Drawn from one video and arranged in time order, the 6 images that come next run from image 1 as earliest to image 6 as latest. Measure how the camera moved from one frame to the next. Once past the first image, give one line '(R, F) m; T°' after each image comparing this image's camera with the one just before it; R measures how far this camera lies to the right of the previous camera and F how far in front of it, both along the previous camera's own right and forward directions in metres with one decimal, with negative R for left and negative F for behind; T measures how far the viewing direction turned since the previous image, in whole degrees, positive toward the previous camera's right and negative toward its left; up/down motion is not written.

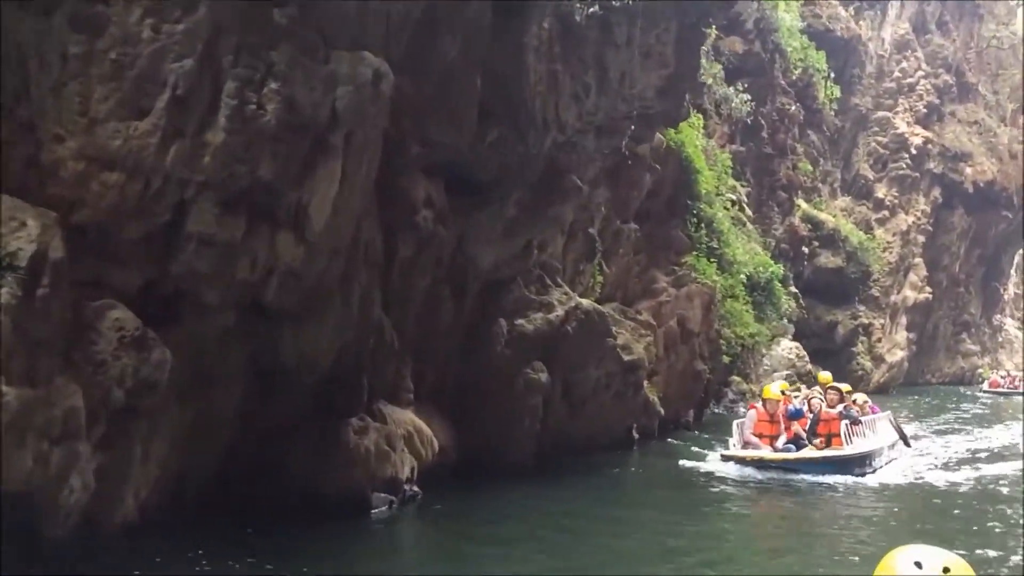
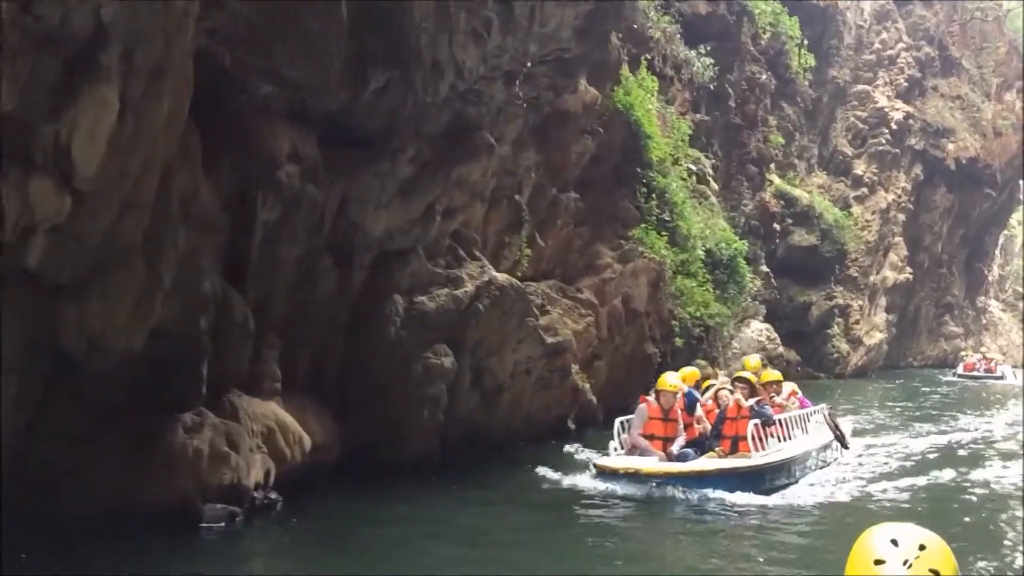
(+0.9, +1.5) m; +1°
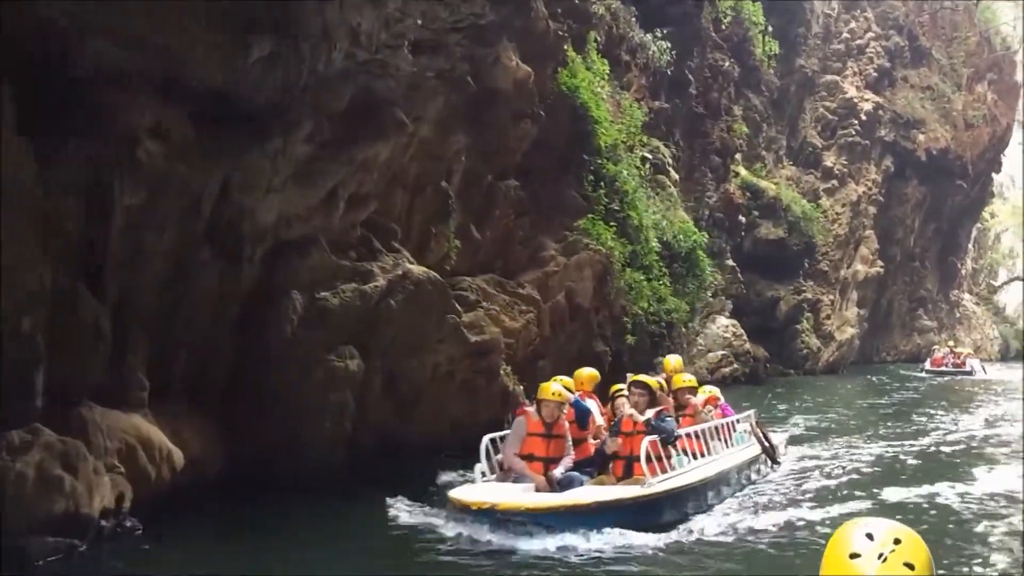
(+0.6, +1.0) m; +1°
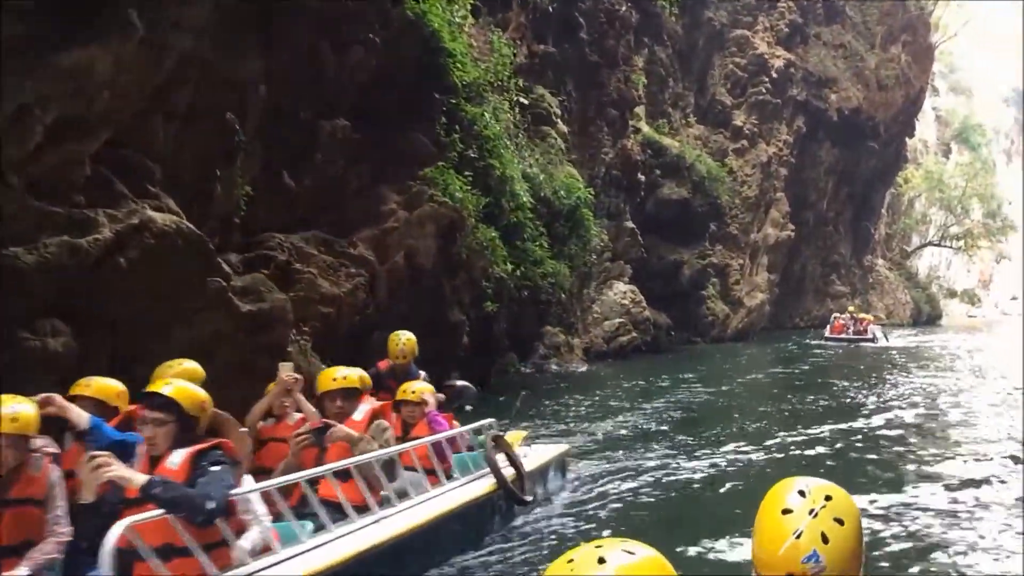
(+1.2, +2.1) m; +4°
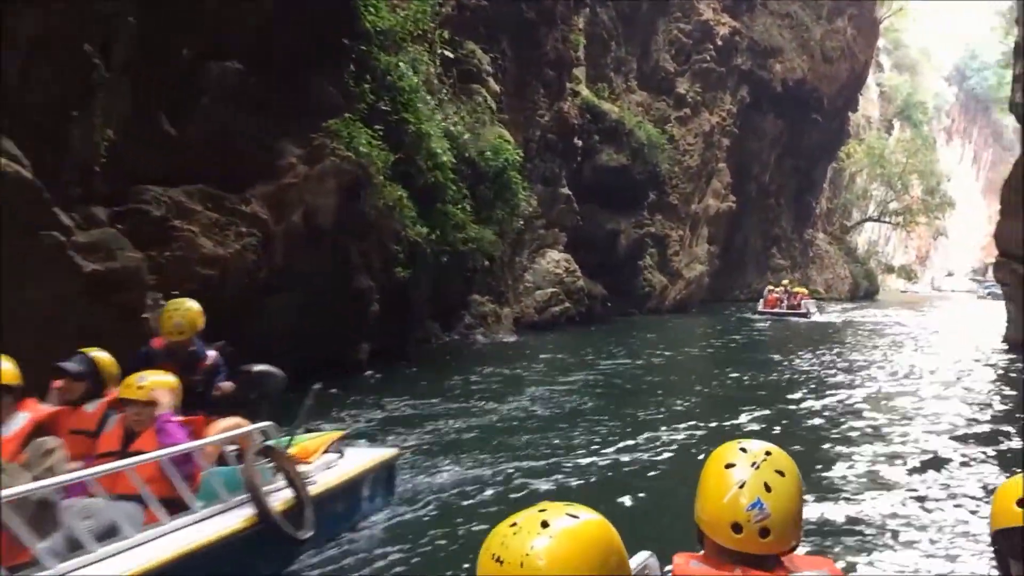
(+0.4, +0.9) m; +3°
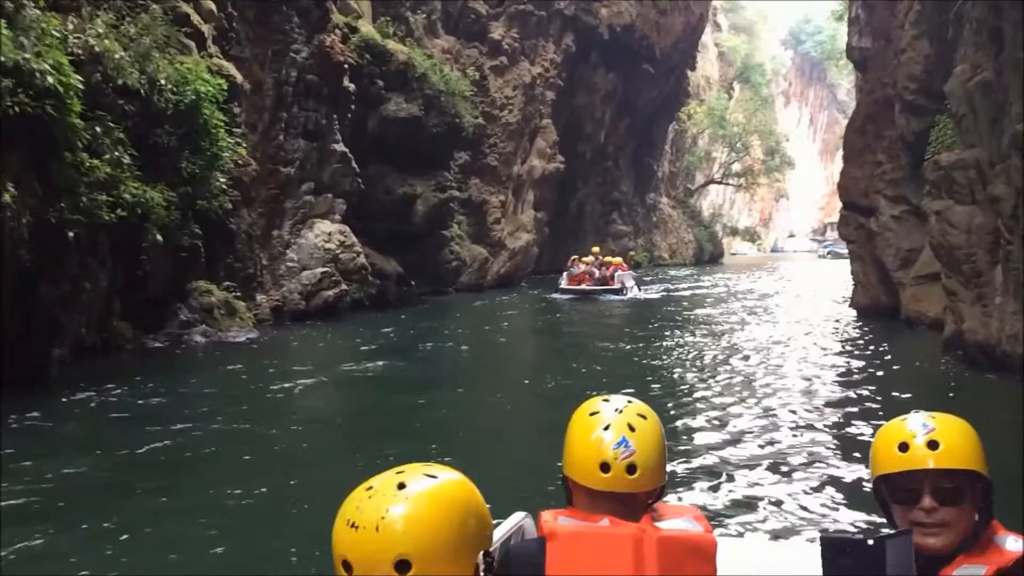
(+2.0, +4.4) m; +8°
